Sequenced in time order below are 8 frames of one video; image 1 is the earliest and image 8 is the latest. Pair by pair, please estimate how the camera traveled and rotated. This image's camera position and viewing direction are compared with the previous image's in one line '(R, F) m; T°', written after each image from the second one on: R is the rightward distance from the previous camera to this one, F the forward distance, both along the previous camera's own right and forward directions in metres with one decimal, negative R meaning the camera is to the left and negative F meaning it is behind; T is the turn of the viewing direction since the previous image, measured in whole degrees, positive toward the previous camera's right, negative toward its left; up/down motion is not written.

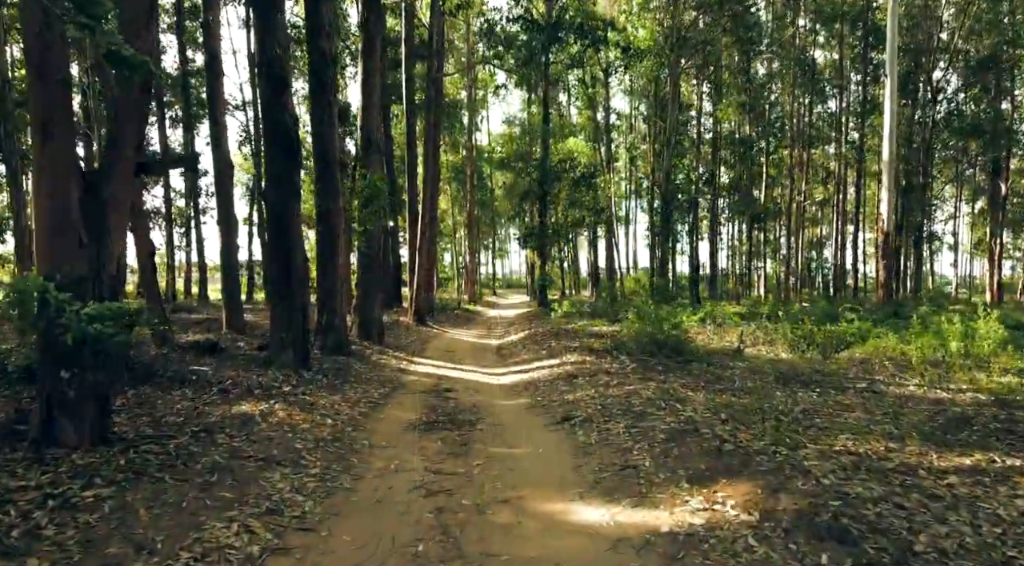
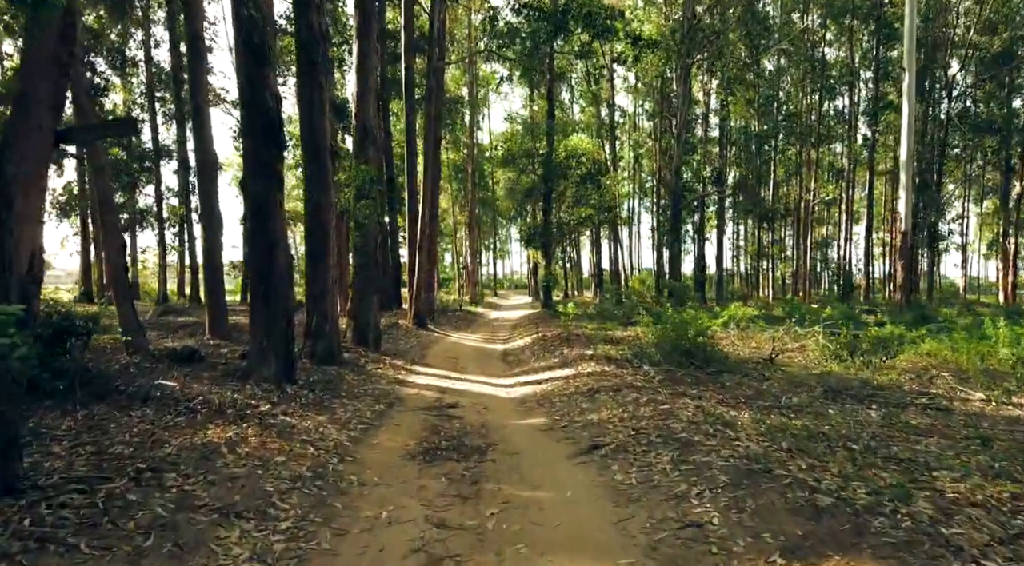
(-0.2, +1.3) m; 0°
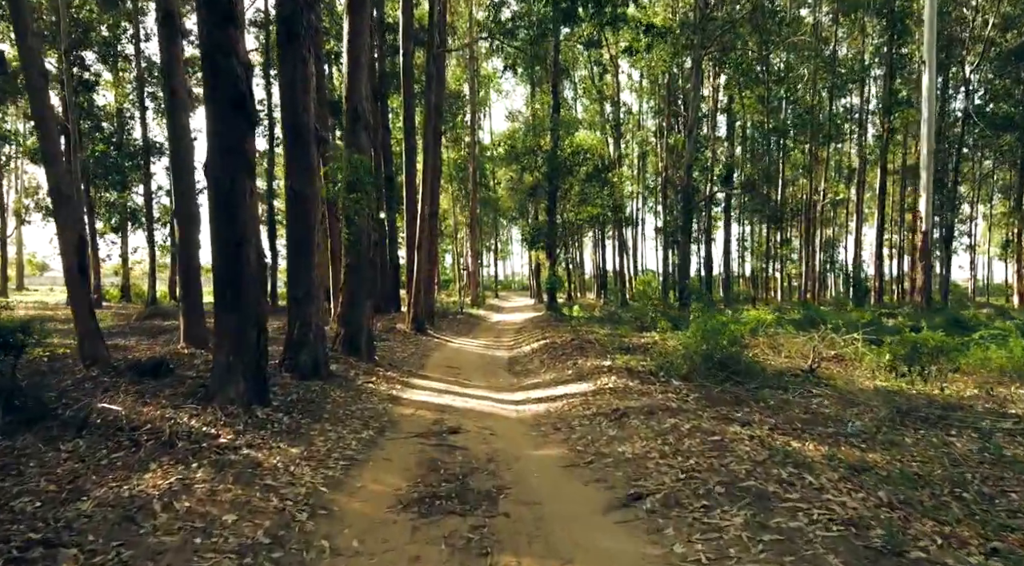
(-0.1, +1.4) m; 0°
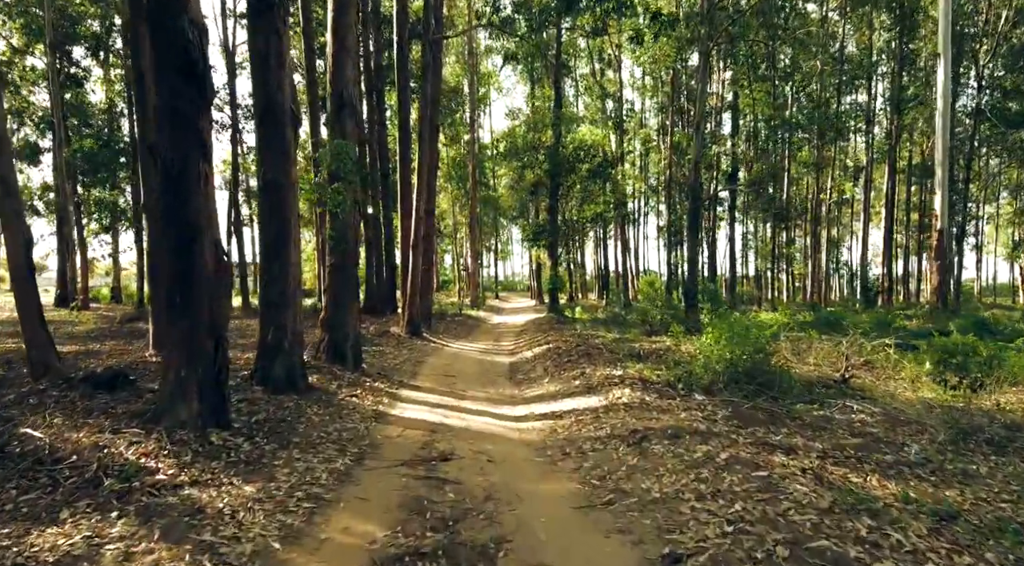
(0.0, +1.1) m; 0°
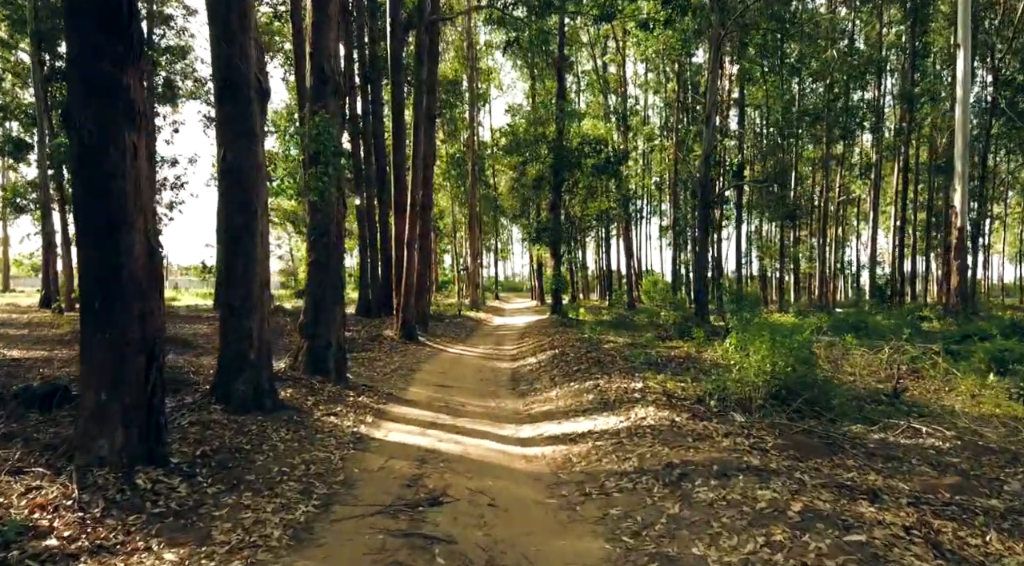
(-0.1, +1.3) m; 0°
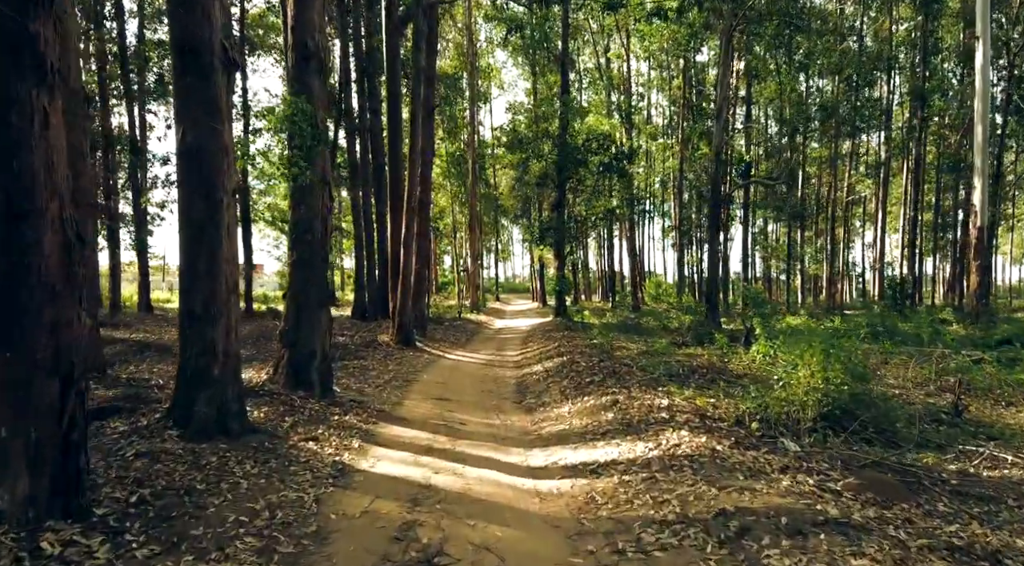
(-0.1, +1.1) m; 0°
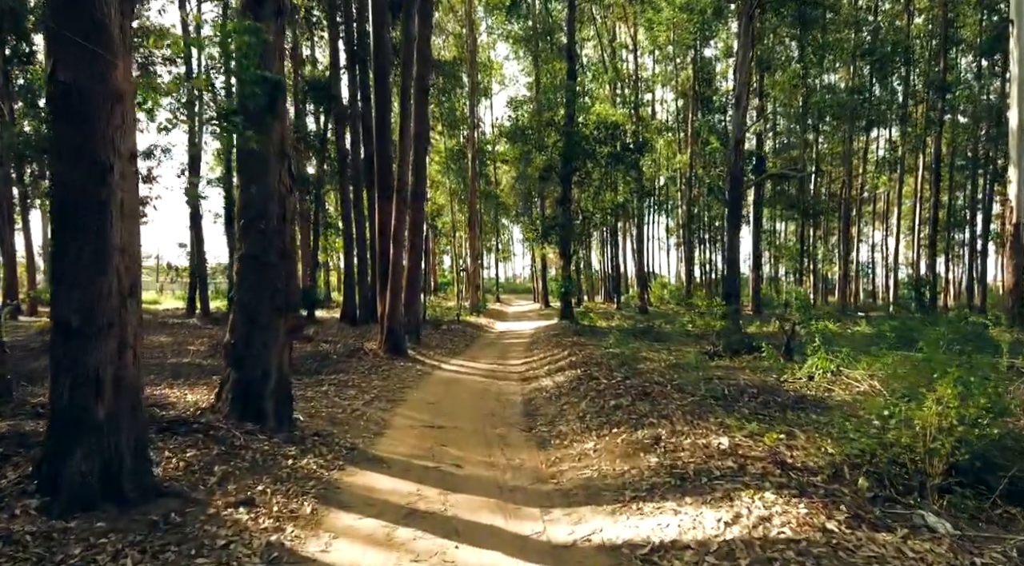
(-0.1, +2.0) m; 0°
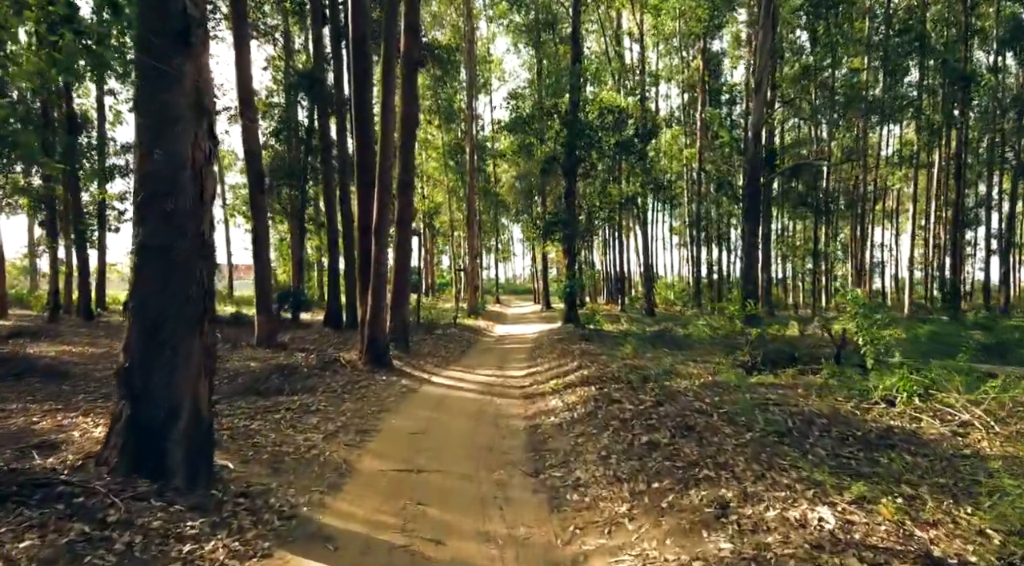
(0.0, +1.9) m; 0°
